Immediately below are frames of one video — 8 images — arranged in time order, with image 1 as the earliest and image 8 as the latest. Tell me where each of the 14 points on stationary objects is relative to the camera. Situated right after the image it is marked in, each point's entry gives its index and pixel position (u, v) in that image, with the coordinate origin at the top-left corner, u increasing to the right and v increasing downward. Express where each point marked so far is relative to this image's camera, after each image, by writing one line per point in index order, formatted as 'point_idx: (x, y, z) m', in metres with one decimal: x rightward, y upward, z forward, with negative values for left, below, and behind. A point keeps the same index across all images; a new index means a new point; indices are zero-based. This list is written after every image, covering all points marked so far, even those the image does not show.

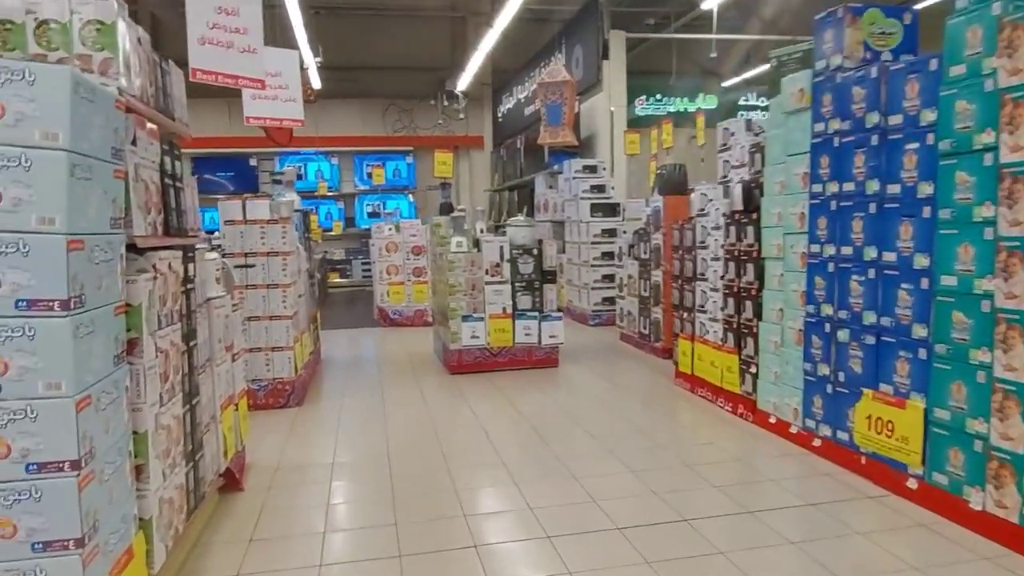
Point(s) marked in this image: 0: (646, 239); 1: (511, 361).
0: (+1.4, +0.5, +7.4) m
1: (0.0, -0.7, +6.7) m
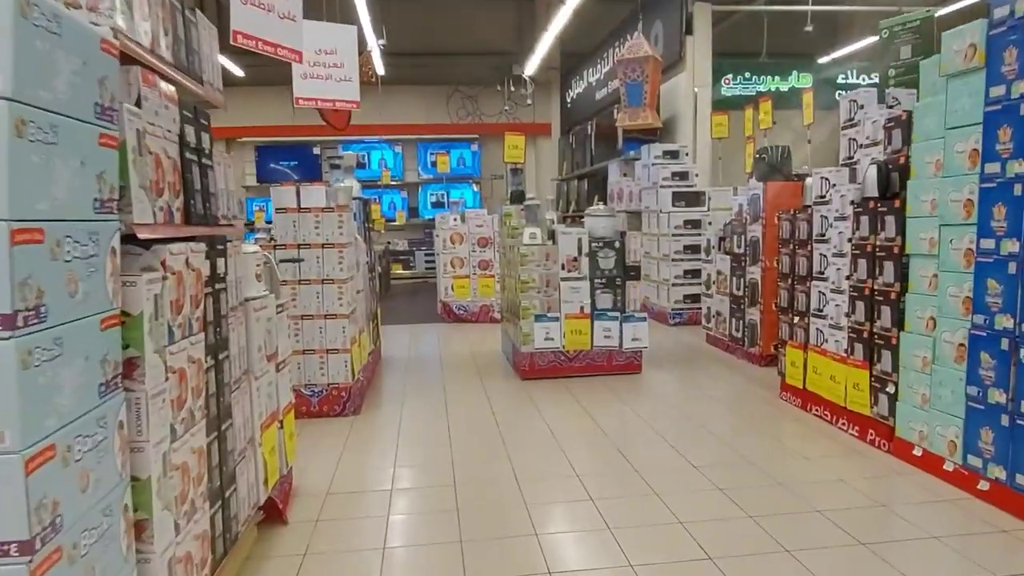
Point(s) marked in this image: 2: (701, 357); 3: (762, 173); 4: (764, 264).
0: (+2.1, +0.5, +6.6) m
1: (+0.6, -0.7, +6.0) m
2: (+1.8, -0.7, +6.8) m
3: (+2.2, +1.0, +6.3) m
4: (+2.1, +0.2, +6.1) m
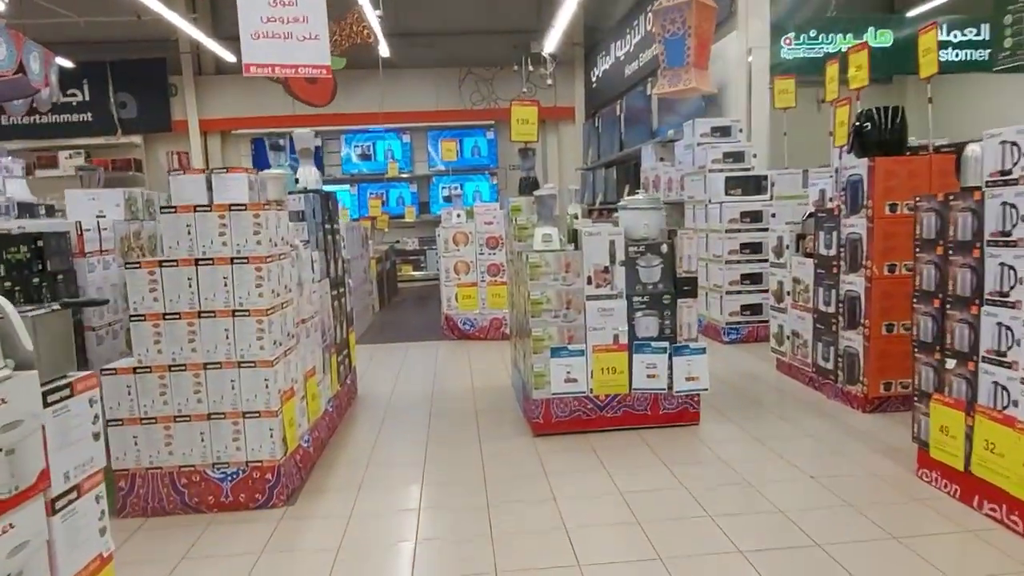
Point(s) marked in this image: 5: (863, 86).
0: (+2.1, +0.4, +4.9) m
1: (+0.7, -0.8, +4.4) m
2: (+1.9, -0.8, +5.1) m
3: (+2.2, +0.9, +4.6) m
4: (+2.2, +0.1, +4.4) m
5: (+2.6, +1.5, +5.3) m
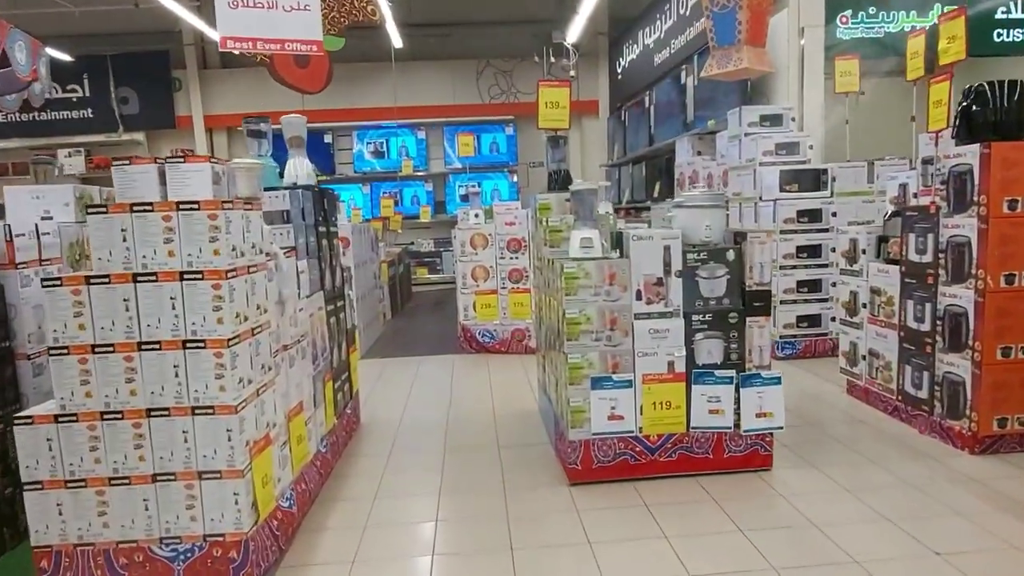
0: (+2.3, +0.4, +4.0) m
1: (+0.8, -0.9, +3.6) m
2: (+2.0, -0.9, +4.3) m
3: (+2.4, +0.8, +3.8) m
4: (+2.3, 0.0, +3.6) m
5: (+2.7, +1.4, +4.4) m
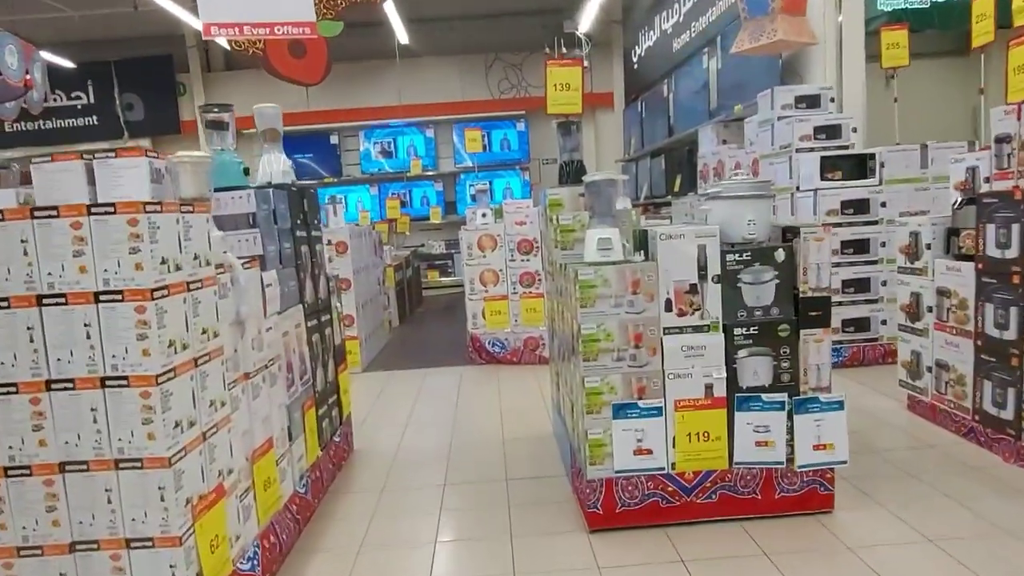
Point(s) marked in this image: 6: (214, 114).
0: (+2.3, +0.3, +3.4) m
1: (+0.9, -0.9, +3.0) m
2: (+2.1, -0.9, +3.7) m
3: (+2.4, +0.8, +3.1) m
4: (+2.4, 0.0, +3.0) m
5: (+2.7, +1.4, +3.8) m
6: (-1.3, +0.8, +3.1) m
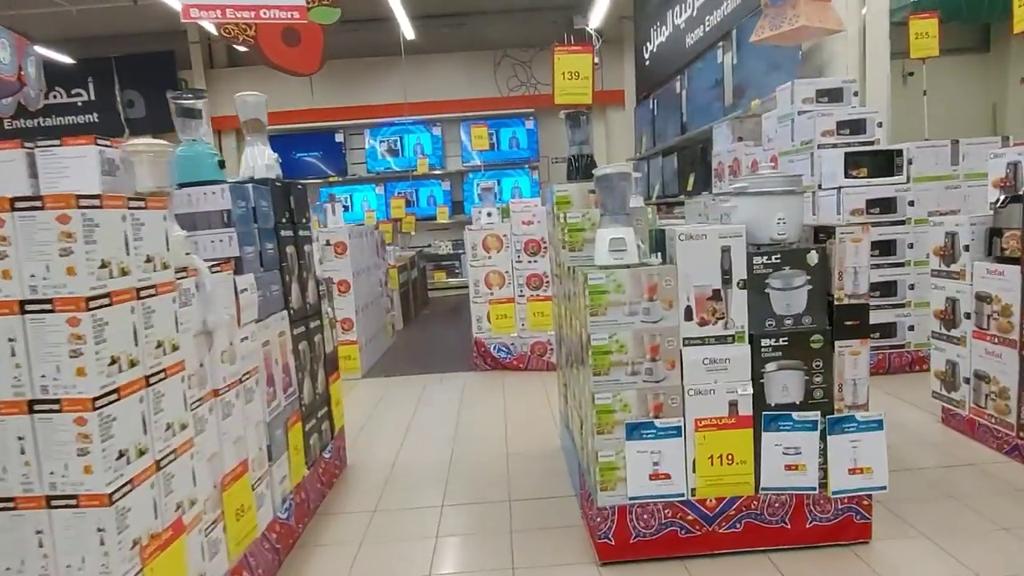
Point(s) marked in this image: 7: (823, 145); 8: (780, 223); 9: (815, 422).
0: (+2.3, +0.3, +3.1) m
1: (+0.9, -0.9, +2.7) m
2: (+2.1, -0.9, +3.4) m
3: (+2.4, +0.8, +2.8) m
4: (+2.4, 0.0, +2.7) m
5: (+2.8, +1.4, +3.5) m
6: (-1.3, +0.7, +2.9) m
7: (+2.3, +1.0, +5.2) m
8: (+1.0, +0.2, +2.7) m
9: (+1.1, -0.5, +2.6) m
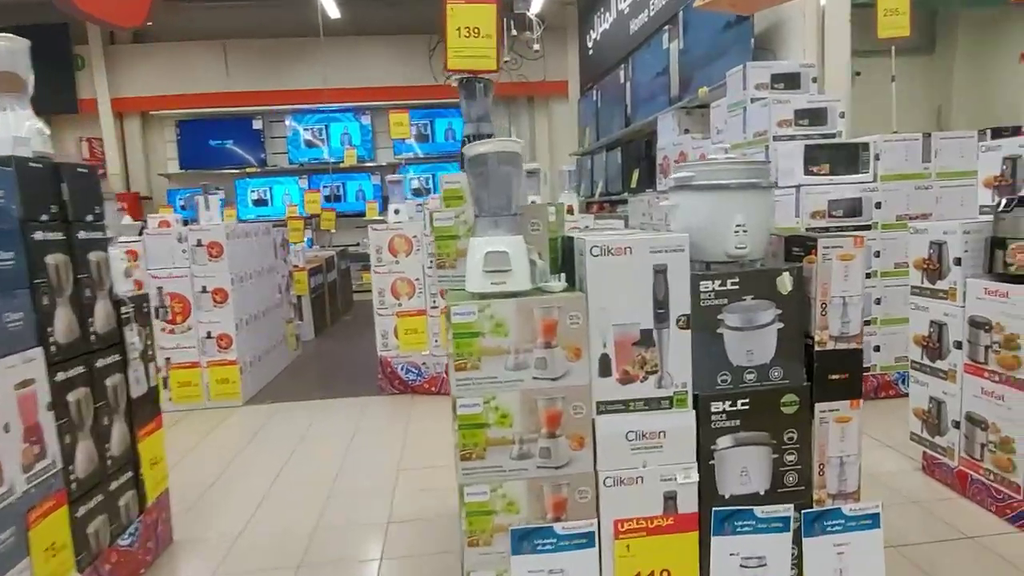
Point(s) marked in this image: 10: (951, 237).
0: (+1.9, +0.2, +2.4) m
1: (+0.5, -1.0, +1.9) m
2: (+1.6, -1.0, +2.6) m
3: (+2.0, +0.7, +2.1) m
4: (+2.0, -0.1, +1.9) m
5: (+2.3, +1.3, +2.8) m
6: (-1.7, +0.7, +1.9) m
7: (+1.7, +0.9, +4.5) m
8: (+0.6, +0.1, +1.9) m
9: (+0.7, -0.6, +1.8) m
10: (+1.9, +0.2, +3.2) m
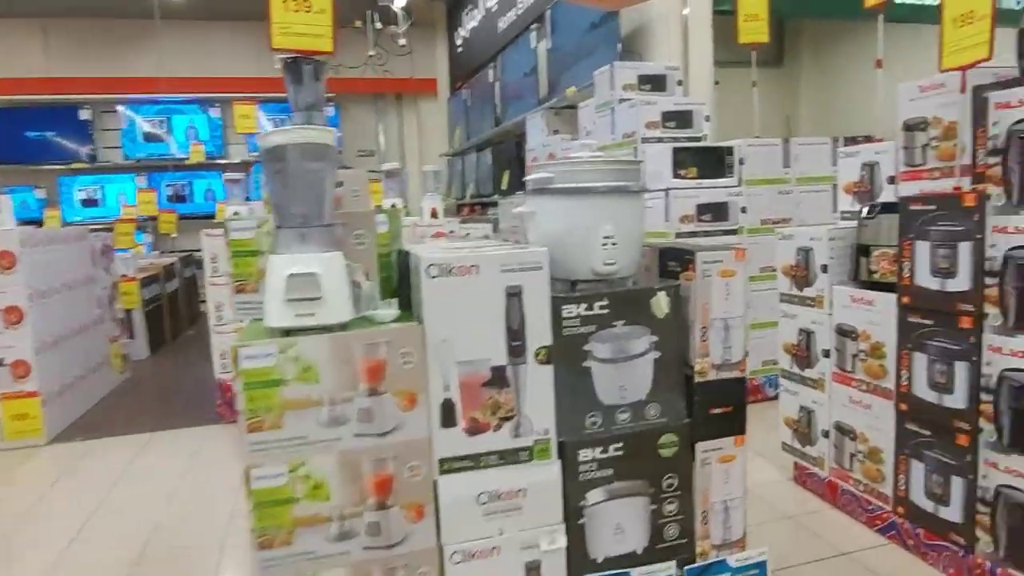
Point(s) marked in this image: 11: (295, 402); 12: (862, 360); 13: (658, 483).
0: (+1.4, +0.2, +2.3) m
1: (+0.1, -1.1, +1.5) m
2: (+1.1, -1.0, +2.5) m
3: (+1.5, +0.7, +2.0) m
4: (+1.6, -0.1, +1.9) m
5: (+1.7, +1.2, +2.7) m
6: (-2.1, +0.6, +1.2) m
7: (+0.8, +0.9, +4.3) m
8: (+0.2, +0.1, +1.6) m
9: (+0.3, -0.6, +1.5) m
10: (+1.3, +0.2, +3.1) m
11: (-0.4, -0.2, +1.3) m
12: (+1.4, -0.3, +2.9) m
13: (+0.3, -0.4, +1.5) m
